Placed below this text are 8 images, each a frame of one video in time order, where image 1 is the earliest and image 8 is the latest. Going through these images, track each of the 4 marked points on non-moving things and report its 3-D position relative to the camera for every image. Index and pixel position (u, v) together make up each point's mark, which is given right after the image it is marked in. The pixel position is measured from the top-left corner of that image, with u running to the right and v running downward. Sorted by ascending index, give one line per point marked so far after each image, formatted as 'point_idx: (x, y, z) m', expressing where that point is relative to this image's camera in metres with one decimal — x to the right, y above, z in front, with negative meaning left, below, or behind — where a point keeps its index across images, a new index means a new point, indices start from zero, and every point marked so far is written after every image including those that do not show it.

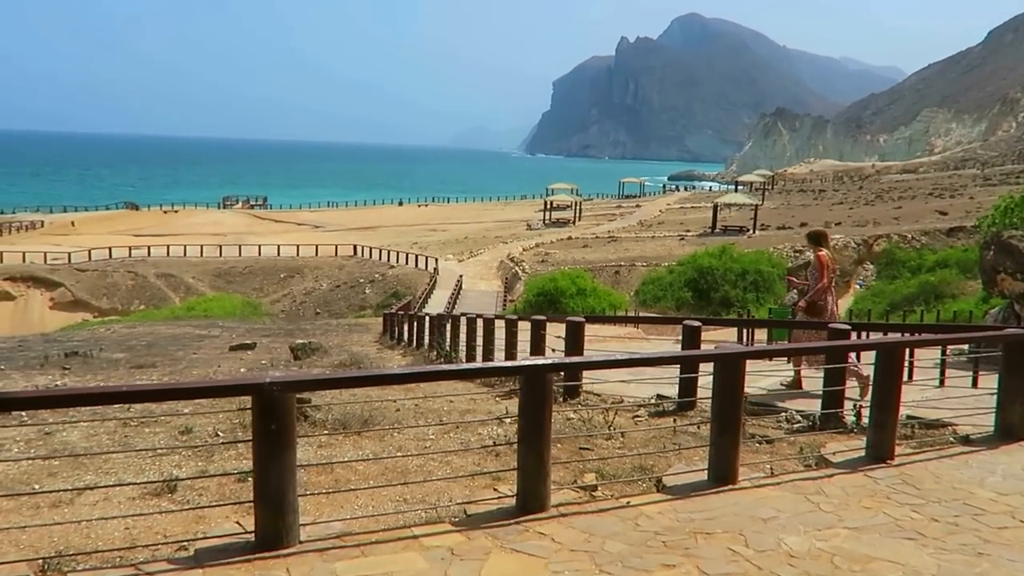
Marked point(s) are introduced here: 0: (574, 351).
0: (+0.5, -0.4, +7.4) m
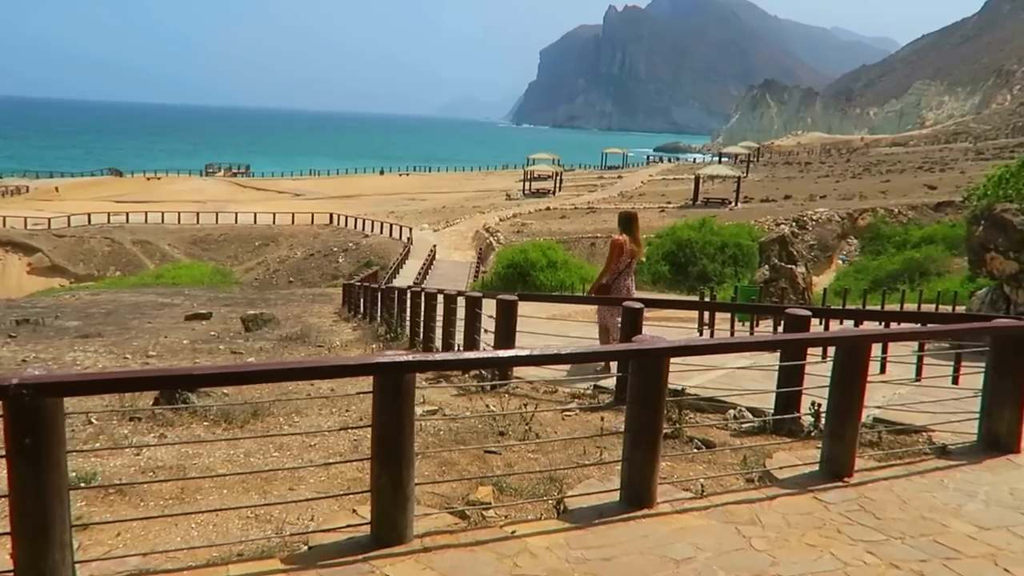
0: (0.0, -0.3, +6.6) m
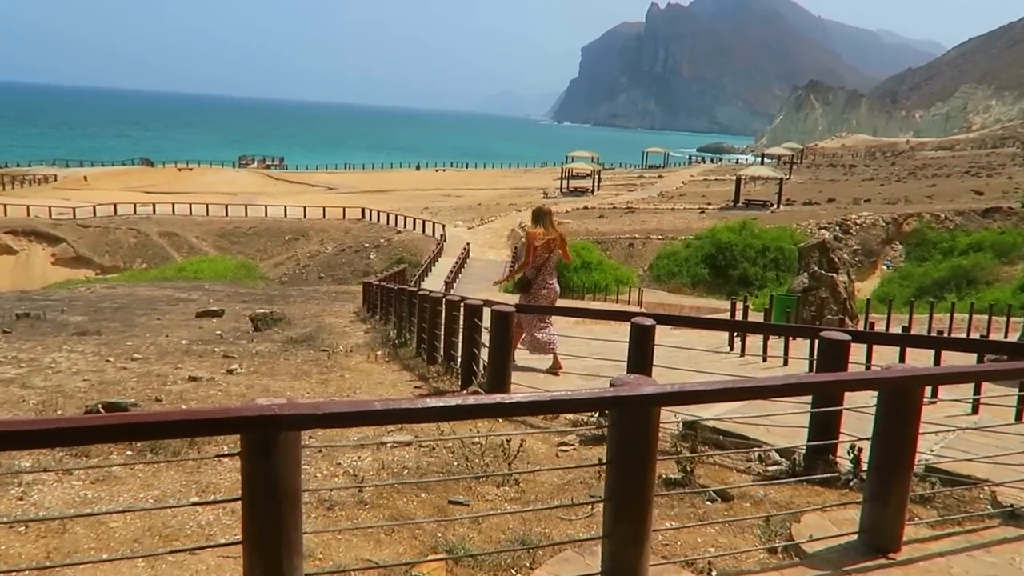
0: (0.0, -0.3, +5.8) m
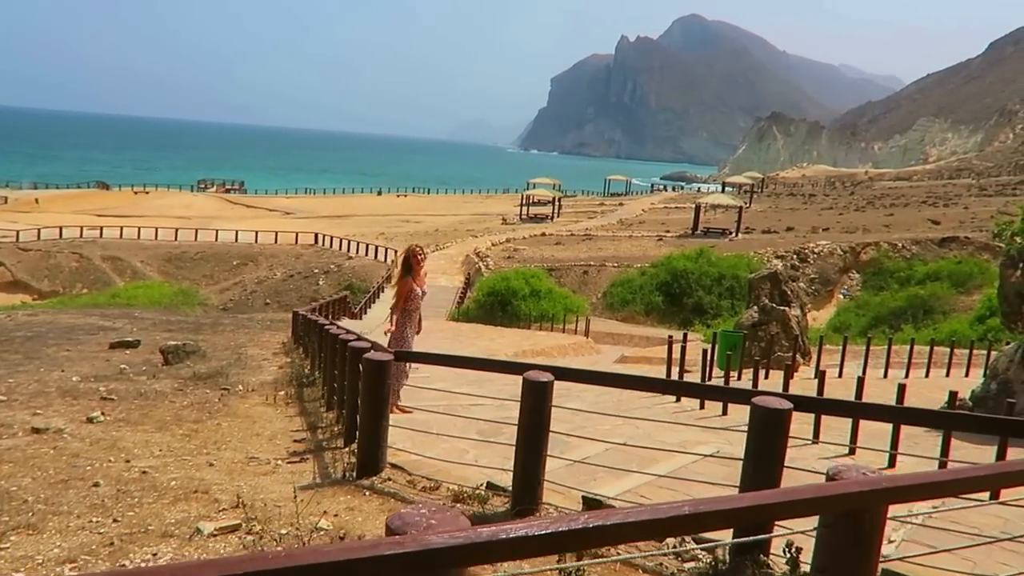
0: (-0.6, -0.5, +4.7) m
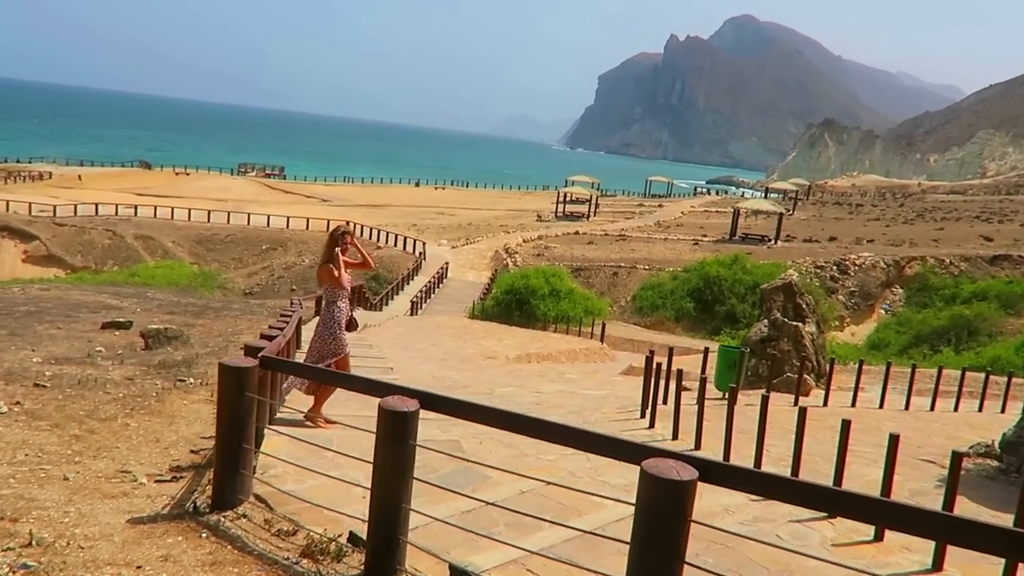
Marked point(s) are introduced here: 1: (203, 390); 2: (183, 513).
0: (-1.0, -0.5, +3.9) m
1: (-2.5, -0.8, +8.8) m
2: (-1.2, -0.8, +4.0) m
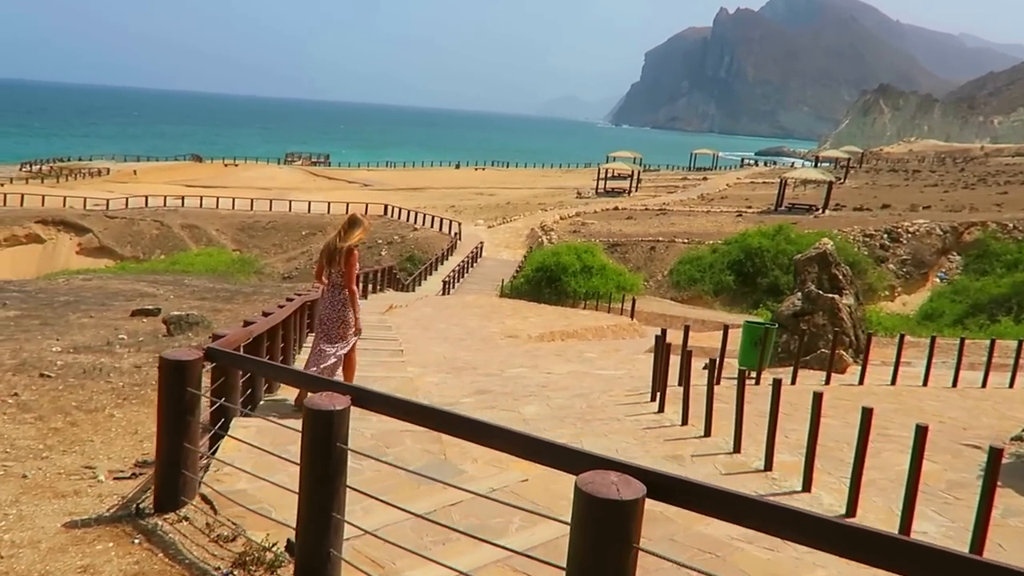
0: (-1.2, -0.4, +3.7) m
1: (-2.4, -0.7, +8.7) m
2: (-1.3, -0.8, +3.8) m
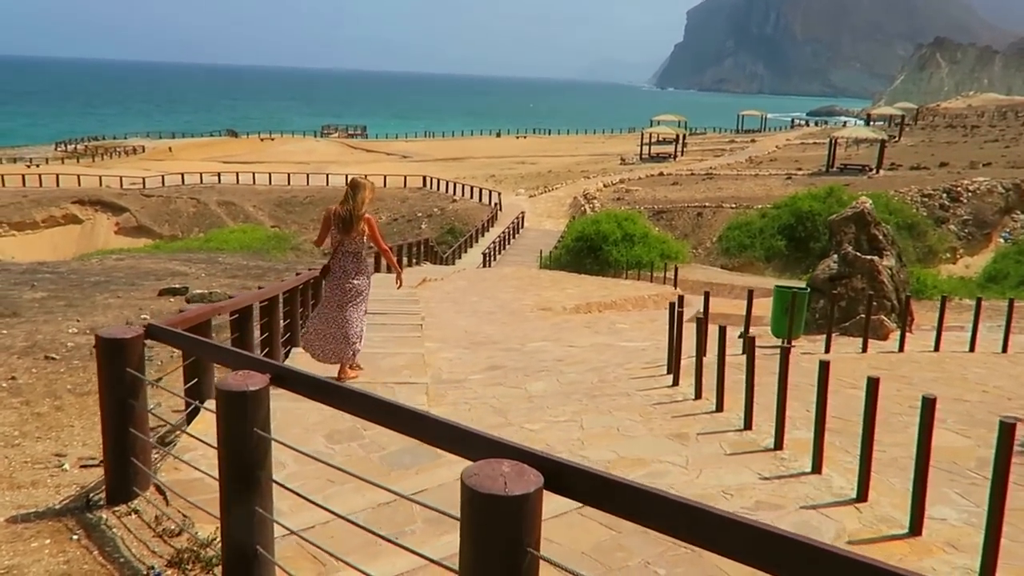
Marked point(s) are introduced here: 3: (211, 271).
0: (-1.3, -0.4, +3.5) m
1: (-2.3, -0.5, +8.5) m
2: (-1.4, -0.7, +3.5) m
3: (-5.6, +0.3, +19.6) m
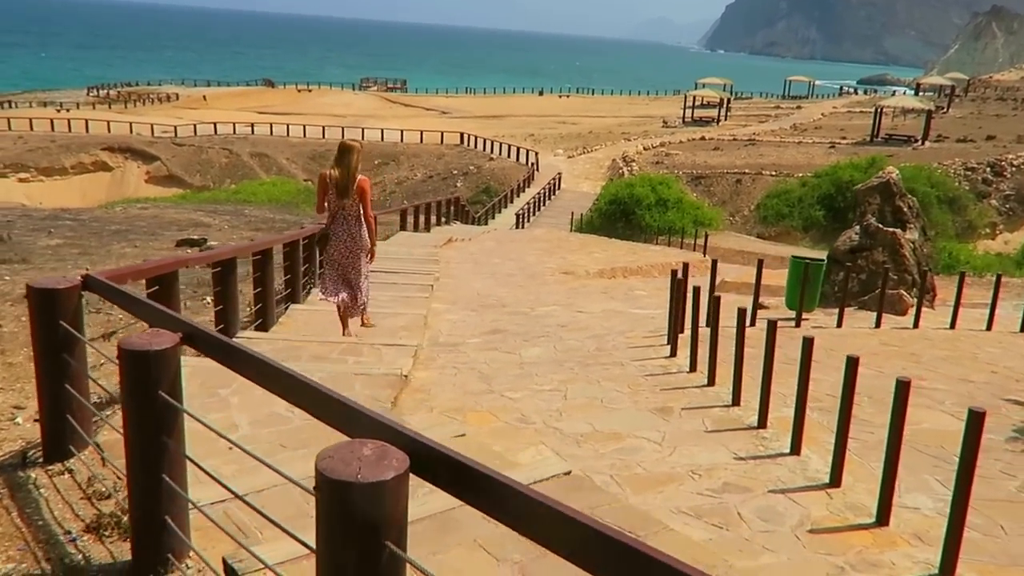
0: (-1.4, -0.2, +3.3) m
1: (-2.3, -0.2, +8.4) m
2: (-1.6, -0.6, +3.4) m
3: (-5.1, +1.1, +19.6) m
